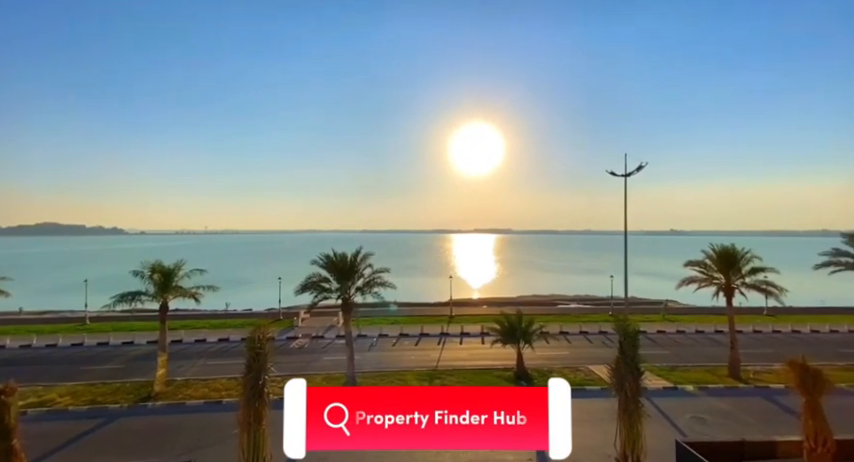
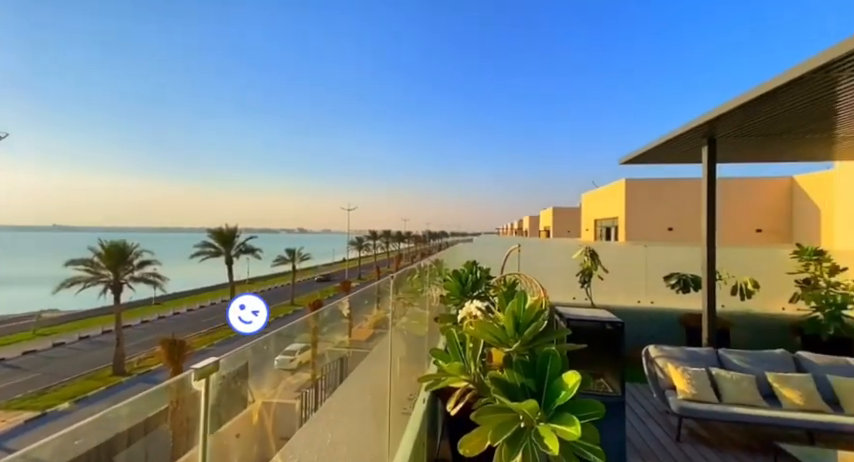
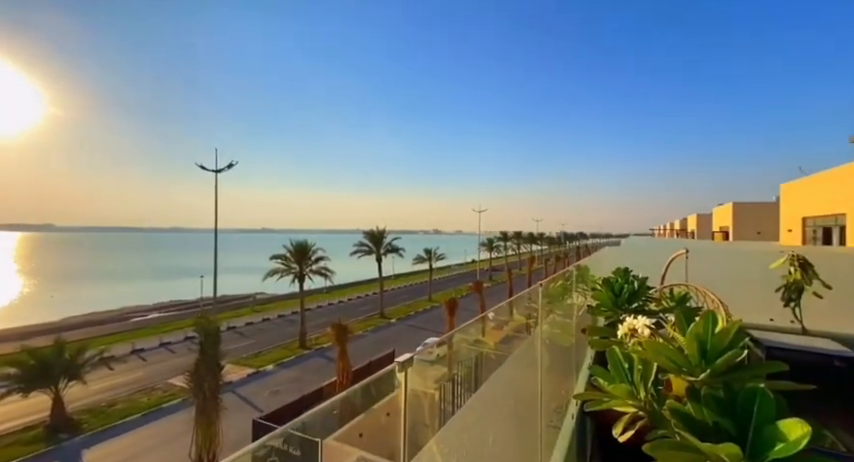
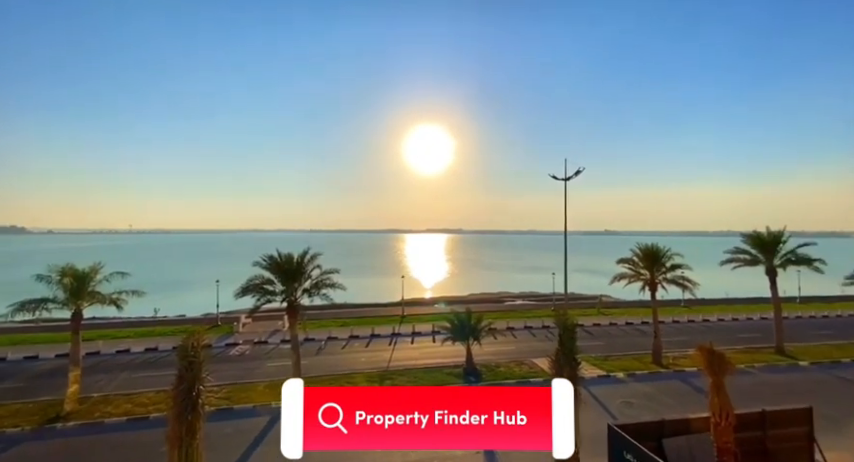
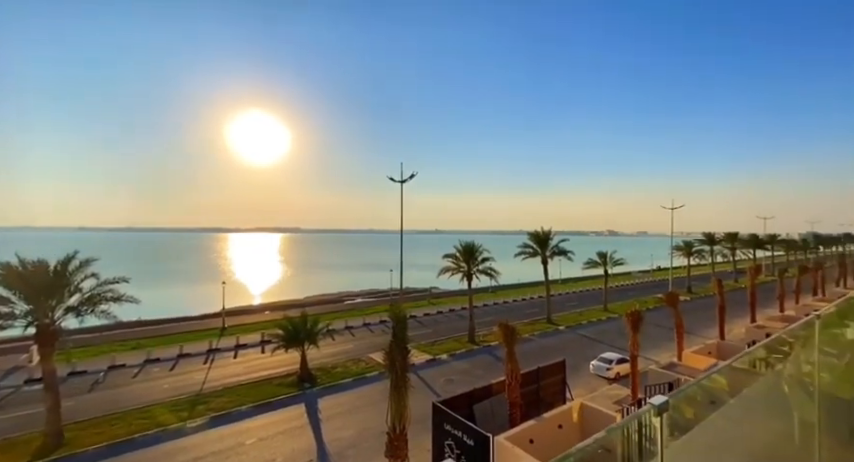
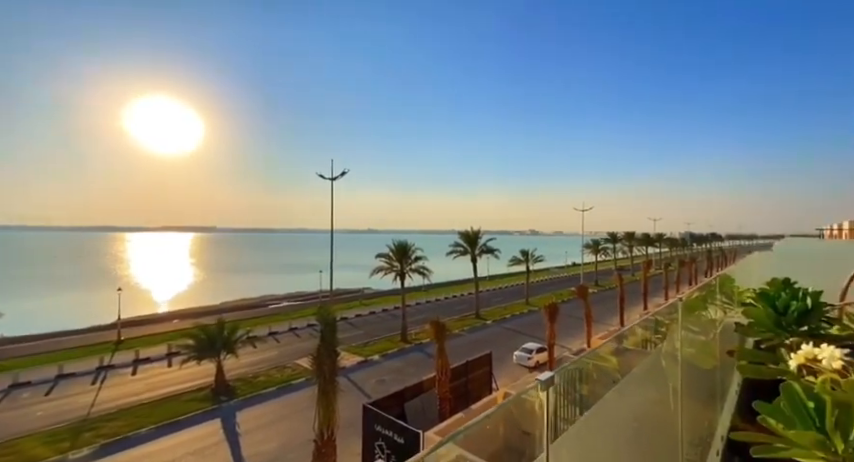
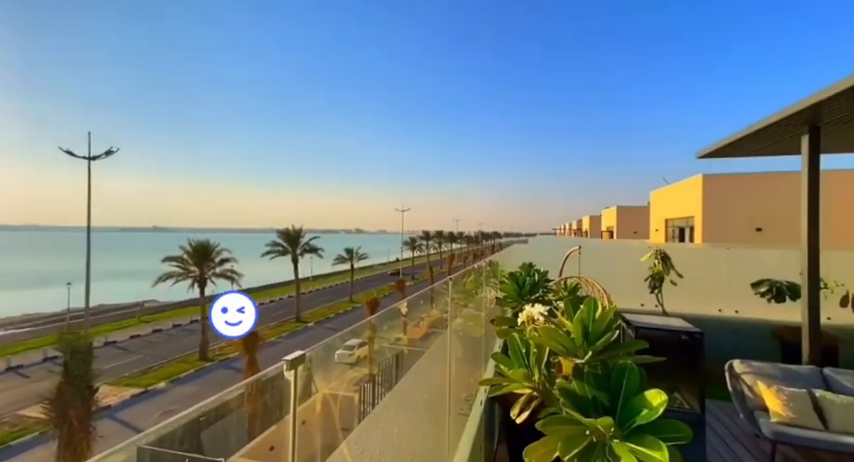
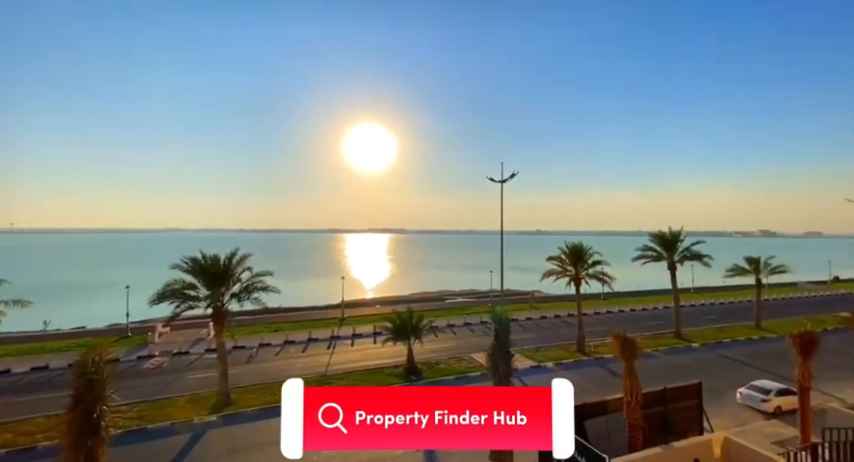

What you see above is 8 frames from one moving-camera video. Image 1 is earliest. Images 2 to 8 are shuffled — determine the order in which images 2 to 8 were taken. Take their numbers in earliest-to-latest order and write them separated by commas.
4, 8, 5, 6, 3, 7, 2
